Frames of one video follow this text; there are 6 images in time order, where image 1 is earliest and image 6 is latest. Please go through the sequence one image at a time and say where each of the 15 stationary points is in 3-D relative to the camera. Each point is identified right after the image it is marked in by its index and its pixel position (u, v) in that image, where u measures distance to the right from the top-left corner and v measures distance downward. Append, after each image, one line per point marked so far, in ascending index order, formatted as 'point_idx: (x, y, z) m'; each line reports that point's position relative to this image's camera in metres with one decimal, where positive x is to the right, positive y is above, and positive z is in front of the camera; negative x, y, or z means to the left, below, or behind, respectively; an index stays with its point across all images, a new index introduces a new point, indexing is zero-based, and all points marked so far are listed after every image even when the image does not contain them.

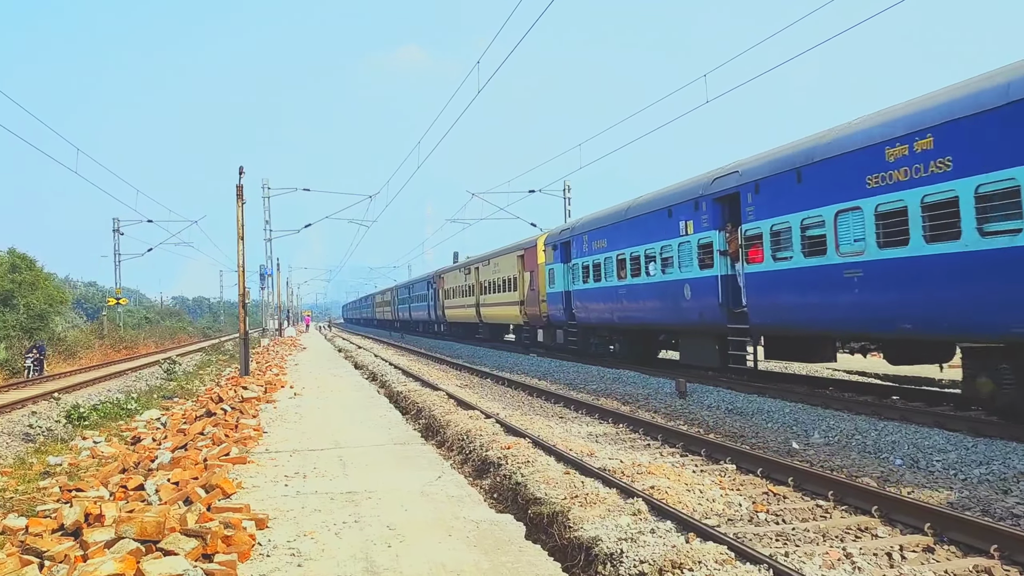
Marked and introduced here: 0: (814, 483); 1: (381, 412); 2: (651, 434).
0: (+2.5, -1.6, +7.1) m
1: (-1.7, -1.6, +11.3) m
2: (+1.7, -1.7, +10.3) m
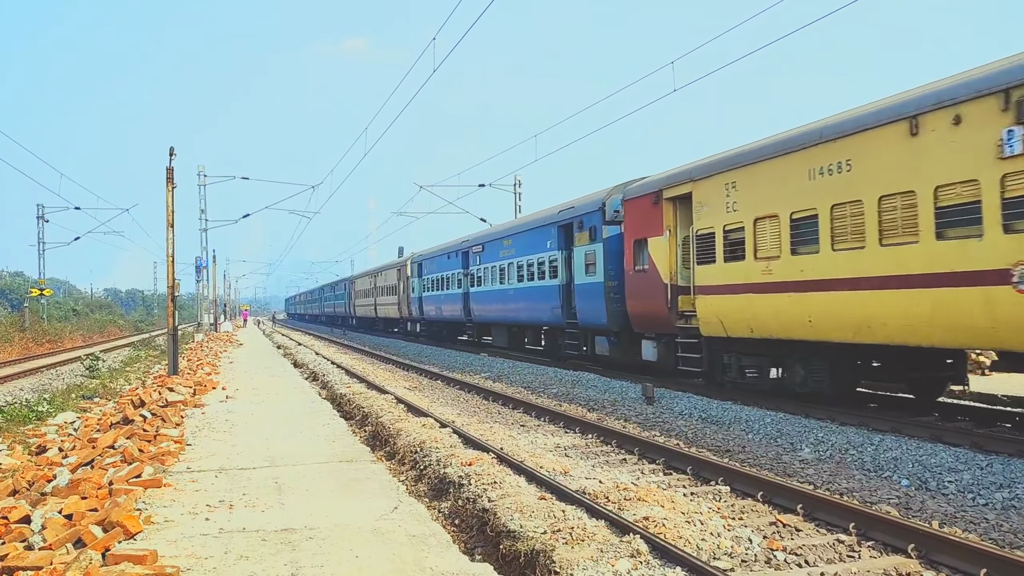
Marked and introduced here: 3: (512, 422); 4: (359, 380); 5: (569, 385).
0: (+2.2, -1.6, +6.2) m
1: (-2.2, -1.5, +10.1) m
2: (+1.2, -1.7, +9.3) m
3: (0.0, -1.7, +11.3) m
4: (-3.1, -1.9, +17.7) m
5: (+1.0, -1.7, +14.9) m
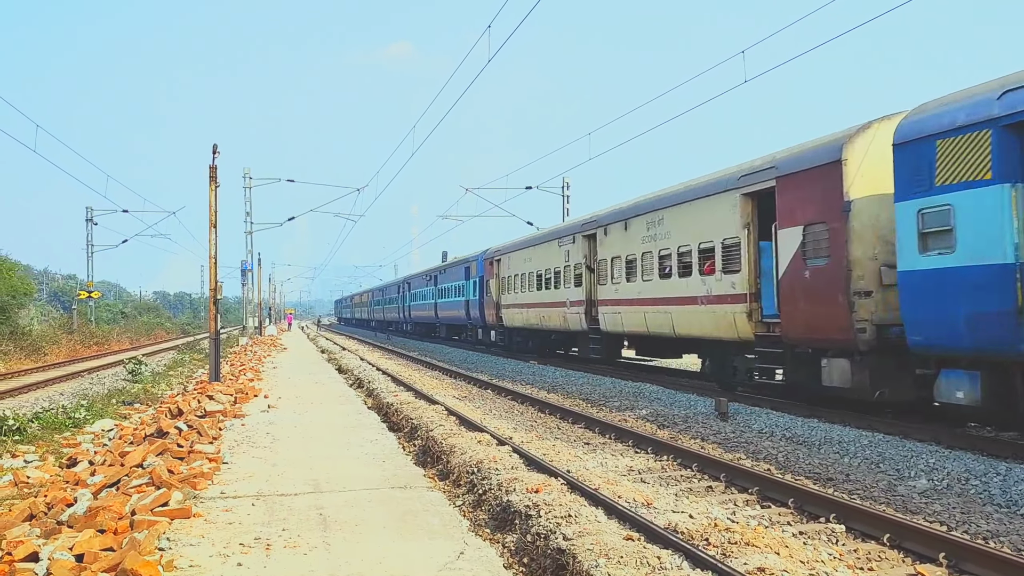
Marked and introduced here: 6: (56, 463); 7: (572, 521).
0: (+2.8, -1.6, +5.1) m
1: (-1.5, -1.6, +9.2) m
2: (+1.9, -1.7, +8.3) m
3: (+0.8, -1.8, +10.3) m
4: (-2.0, -1.9, +16.9) m
5: (+1.9, -1.7, +13.9) m
6: (-5.3, -2.0, +10.2) m
7: (+0.4, -1.7, +6.1) m
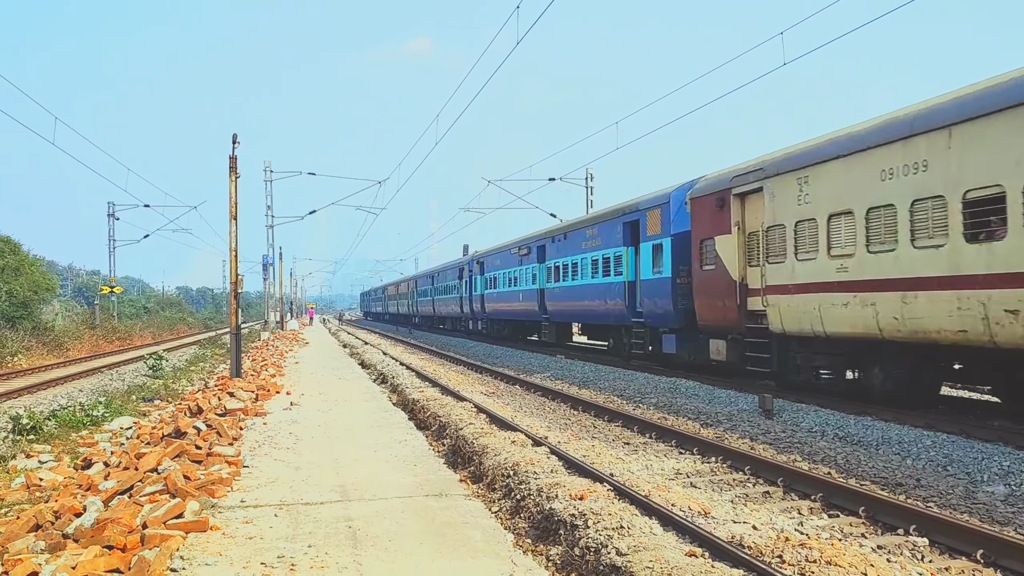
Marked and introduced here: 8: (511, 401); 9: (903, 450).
0: (+3.0, -1.5, +4.5) m
1: (-1.1, -1.5, +8.7) m
2: (+2.2, -1.7, +7.7) m
3: (+1.2, -1.7, +9.8) m
4: (-1.5, -1.8, +16.4) m
5: (+2.4, -1.6, +13.3) m
6: (-4.9, -2.0, +9.7) m
7: (+0.7, -1.6, +5.6) m
8: (0.0, -1.8, +13.8) m
9: (+3.8, -1.6, +8.5) m
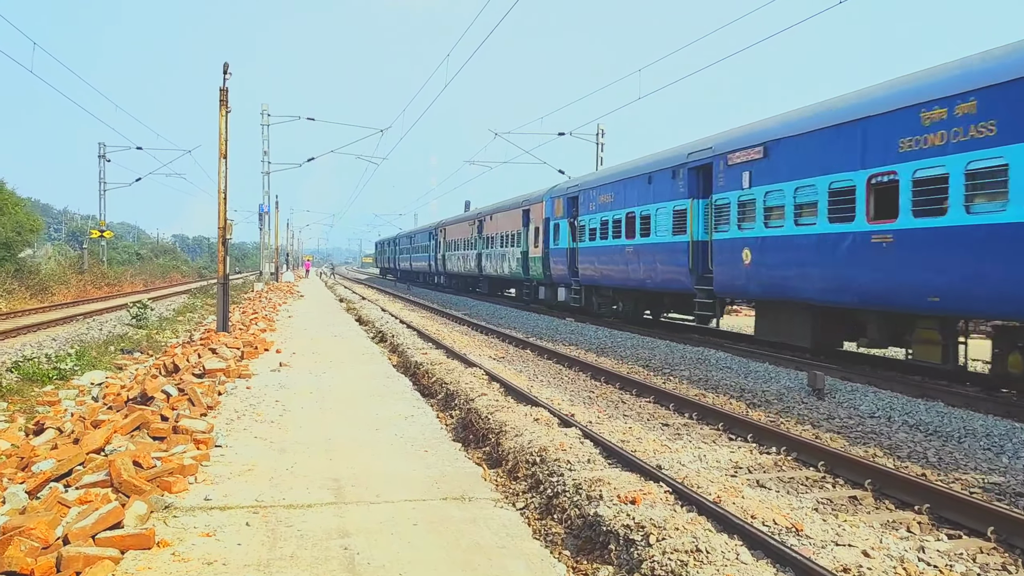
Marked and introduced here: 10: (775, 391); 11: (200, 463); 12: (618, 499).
0: (+3.2, -1.4, +3.2) m
1: (-0.9, -1.0, +7.4) m
2: (+2.4, -1.4, +6.4) m
3: (+1.4, -1.3, +8.5) m
4: (-1.3, -1.0, +15.1) m
5: (+2.6, -1.1, +12.0) m
6: (-4.7, -1.4, +8.4) m
7: (+0.9, -1.3, +4.3) m
8: (+0.2, -1.1, +12.5) m
9: (+4.1, -1.3, +7.3) m
10: (+3.0, -1.2, +9.7) m
11: (-1.9, -1.1, +5.3) m
12: (+0.7, -1.3, +5.4) m
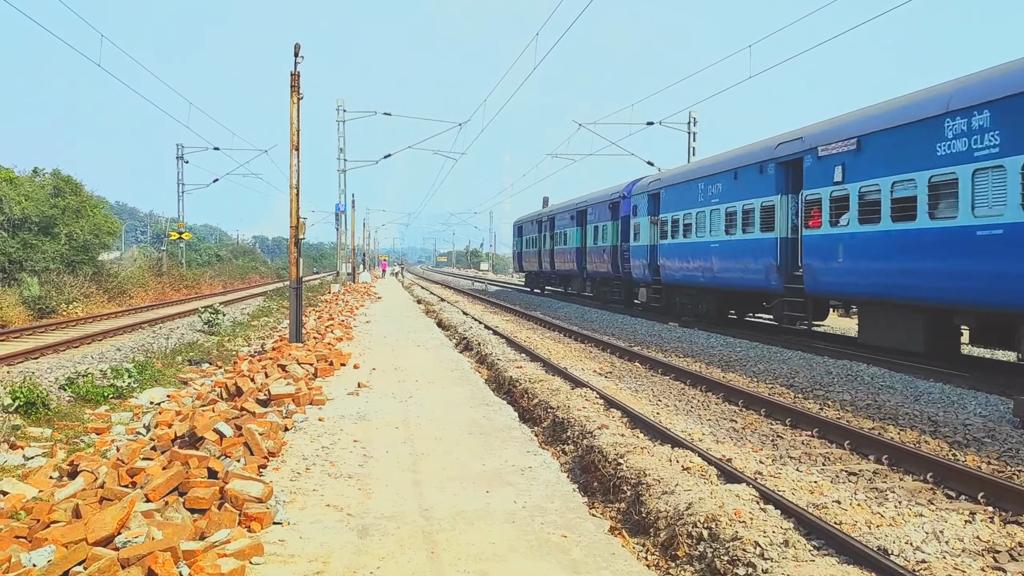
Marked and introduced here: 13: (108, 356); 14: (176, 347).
0: (+3.8, -1.5, +1.2) m
1: (+0.1, -1.1, +5.7) m
2: (+3.3, -1.4, +4.5) m
3: (+2.4, -1.3, +6.6) m
4: (+0.3, -1.0, +13.4) m
5: (+3.9, -1.1, +10.0) m
6: (-3.7, -1.4, +7.0) m
7: (+1.6, -1.4, +2.4) m
8: (+1.6, -1.2, +10.7) m
9: (+5.0, -1.4, +5.1) m
10: (+4.1, -1.2, +7.7) m
11: (-1.1, -1.1, +3.7) m
12: (+1.5, -1.4, +3.6) m
13: (-6.2, -1.0, +13.2) m
14: (-6.0, -1.0, +15.5) m
